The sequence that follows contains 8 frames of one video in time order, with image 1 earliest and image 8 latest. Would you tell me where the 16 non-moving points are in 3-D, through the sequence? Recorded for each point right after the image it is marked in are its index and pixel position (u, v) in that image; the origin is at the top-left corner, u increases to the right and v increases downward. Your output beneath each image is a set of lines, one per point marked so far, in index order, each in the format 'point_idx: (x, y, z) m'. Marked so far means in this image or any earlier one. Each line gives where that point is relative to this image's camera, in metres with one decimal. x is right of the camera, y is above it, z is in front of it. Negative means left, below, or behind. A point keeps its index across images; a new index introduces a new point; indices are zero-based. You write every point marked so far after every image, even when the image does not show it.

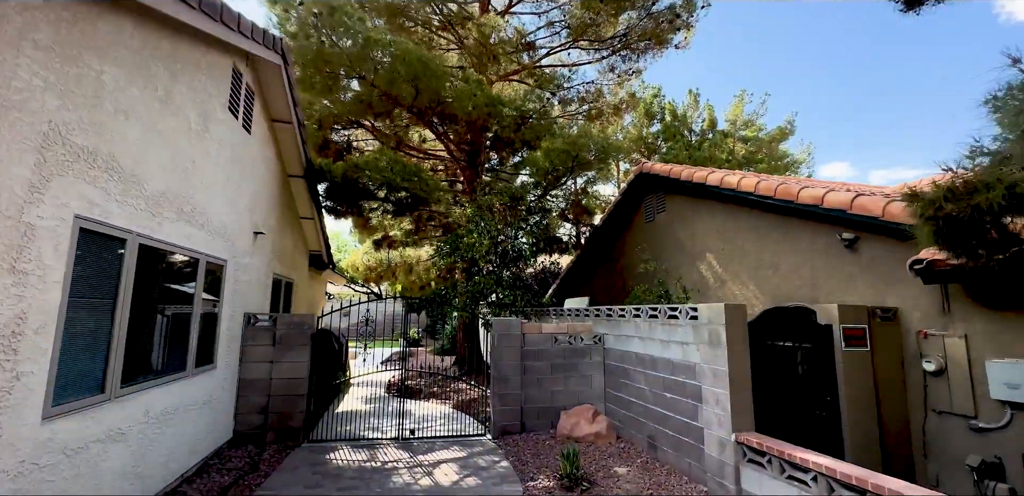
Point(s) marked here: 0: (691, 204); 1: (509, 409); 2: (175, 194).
0: (+3.4, +0.8, +8.5) m
1: (0.0, -2.2, +6.2) m
2: (-2.9, +0.5, +3.9) m
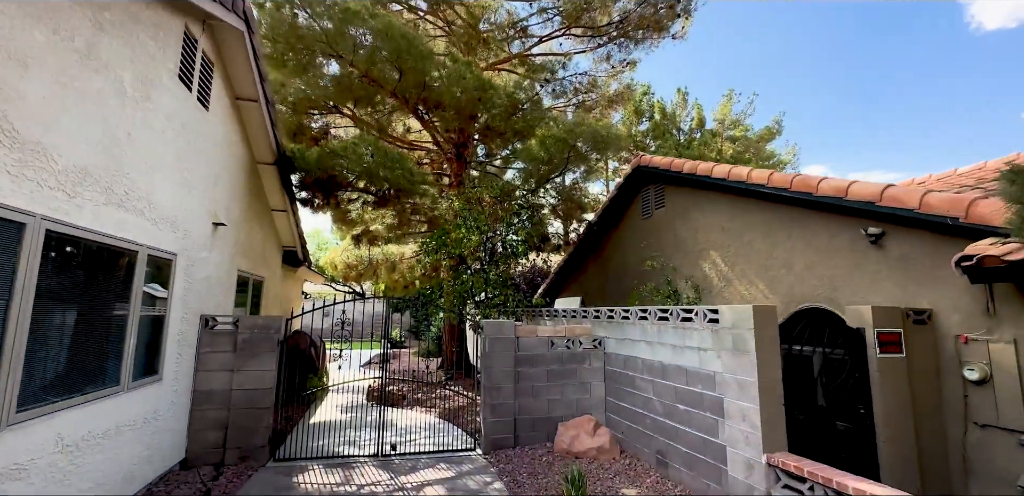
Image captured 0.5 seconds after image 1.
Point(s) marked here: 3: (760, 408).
0: (+3.2, +0.9, +8.0) m
1: (-0.1, -2.2, +5.7) m
2: (-2.9, +0.5, +3.2) m
3: (+1.9, -1.3, +3.5) m
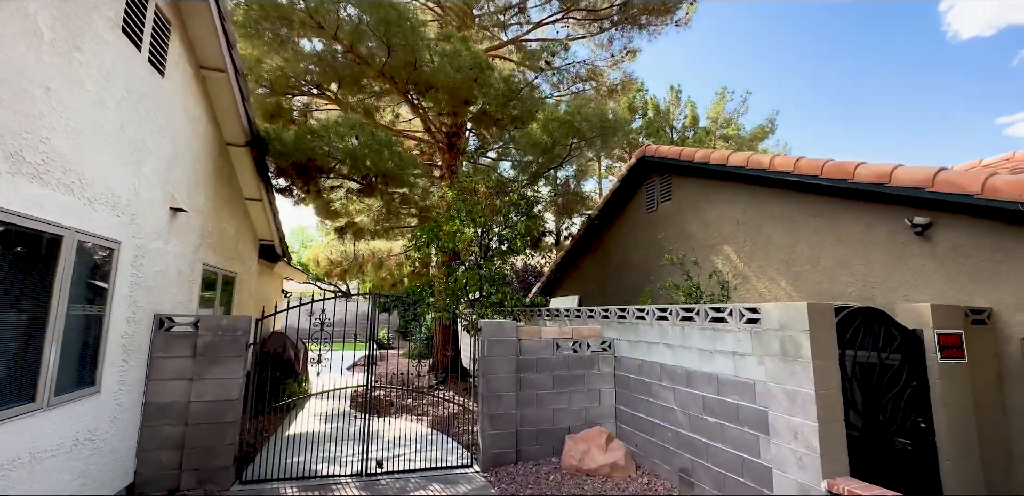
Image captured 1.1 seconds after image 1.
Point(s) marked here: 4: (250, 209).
0: (+3.2, +1.0, +7.5) m
1: (-0.1, -2.1, +5.0) m
2: (-2.8, +0.6, +2.5) m
3: (+2.0, -1.2, +3.0) m
4: (-4.1, +0.6, +7.1) m
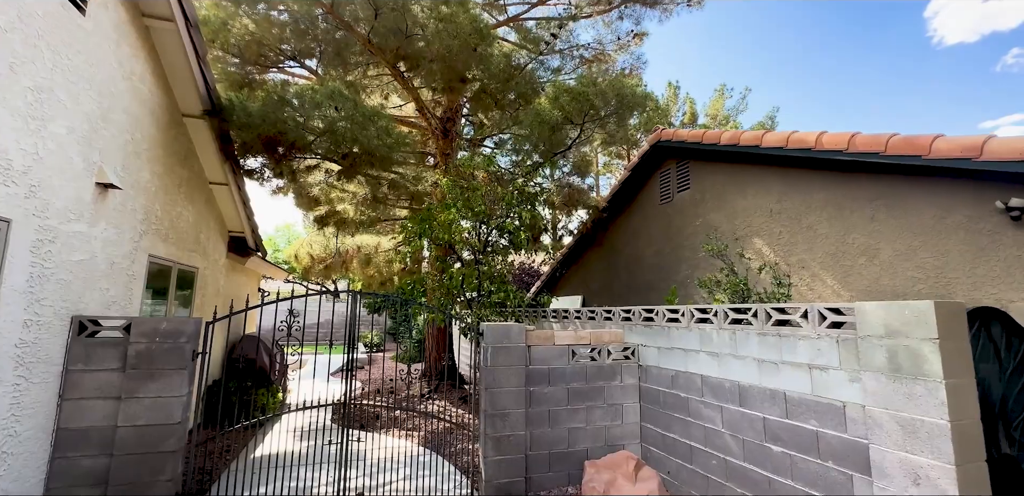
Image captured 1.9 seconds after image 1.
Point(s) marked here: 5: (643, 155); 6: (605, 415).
0: (+3.2, +1.1, +6.7) m
1: (0.0, -2.0, +4.2) m
2: (-2.7, +0.8, +1.7) m
3: (+2.1, -1.1, +2.2) m
4: (-4.1, +0.7, +6.2) m
5: (+2.4, +1.7, +8.1) m
6: (+0.9, -1.7, +4.5) m
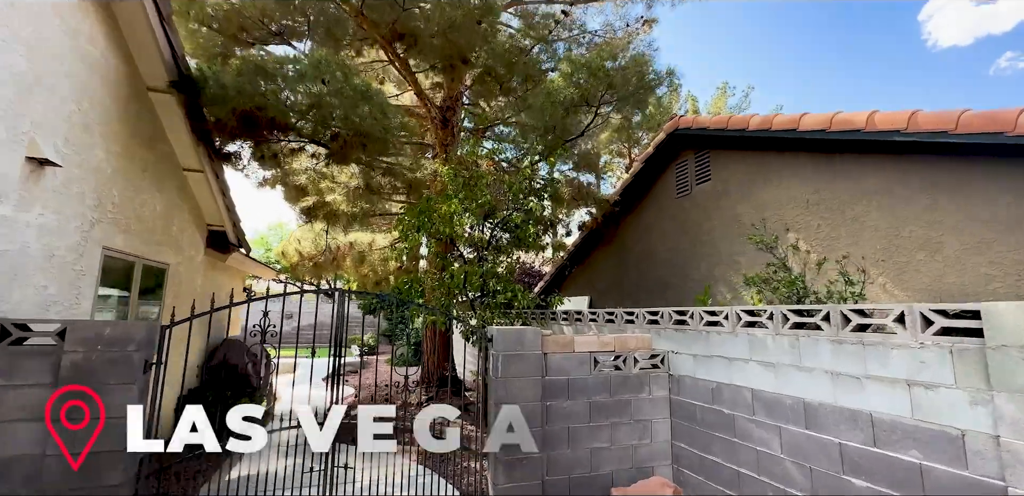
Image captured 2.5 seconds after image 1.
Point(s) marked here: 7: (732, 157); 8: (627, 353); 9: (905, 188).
0: (+3.3, +1.1, +6.1) m
1: (+0.1, -1.9, +3.6) m
2: (-2.6, +0.9, +1.0) m
3: (+2.3, -1.0, +1.6) m
4: (-4.0, +0.8, +5.5) m
5: (+2.5, +1.7, +7.5) m
6: (+1.0, -1.6, +3.9) m
7: (+3.2, +1.3, +6.6) m
8: (+1.0, -0.9, +4.1) m
9: (+3.9, +0.6, +4.5) m
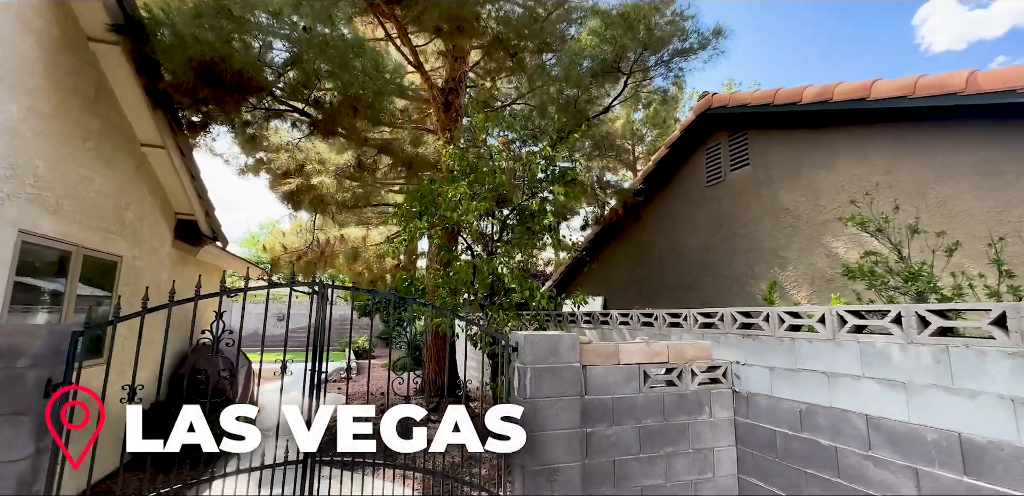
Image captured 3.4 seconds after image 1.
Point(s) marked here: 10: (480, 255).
0: (+3.5, +1.2, +5.3) m
1: (+0.3, -1.8, +2.8) m
2: (-2.3, +1.0, +0.2) m
3: (+2.5, -0.9, +0.8) m
4: (-3.8, +0.9, +4.7) m
5: (+2.6, +1.8, +6.7) m
6: (+1.2, -1.5, +3.1) m
7: (+3.4, +1.4, +5.8) m
8: (+1.2, -0.8, +3.2) m
9: (+4.1, +0.7, +3.7) m
10: (-0.4, -0.1, +5.5) m
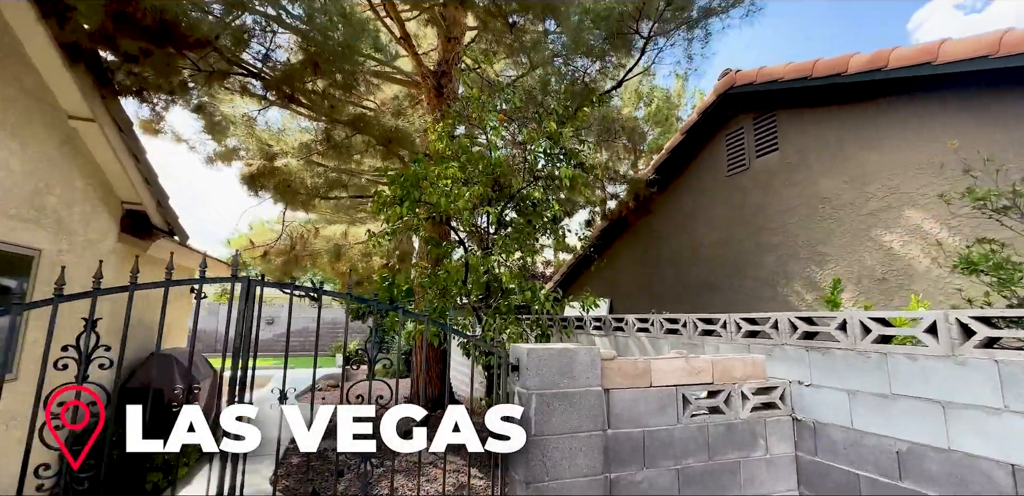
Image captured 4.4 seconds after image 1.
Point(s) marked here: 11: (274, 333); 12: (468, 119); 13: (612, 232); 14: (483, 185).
0: (+3.5, +1.3, +4.6) m
1: (+0.3, -1.7, +2.0) m
2: (-2.3, +1.1, -0.5) m
3: (+2.5, -0.8, +0.1) m
4: (-3.8, +1.0, +4.0) m
5: (+2.6, +1.9, +6.0) m
6: (+1.2, -1.4, +2.4) m
7: (+3.4, +1.5, +5.1) m
8: (+1.2, -0.8, +2.5) m
9: (+4.1, +0.8, +3.0) m
10: (-0.4, 0.0, +4.8) m
11: (-7.8, -2.8, +14.8) m
12: (-0.5, +1.4, +4.9) m
13: (+1.9, +0.3, +8.2) m
14: (-0.3, +0.7, +4.6) m
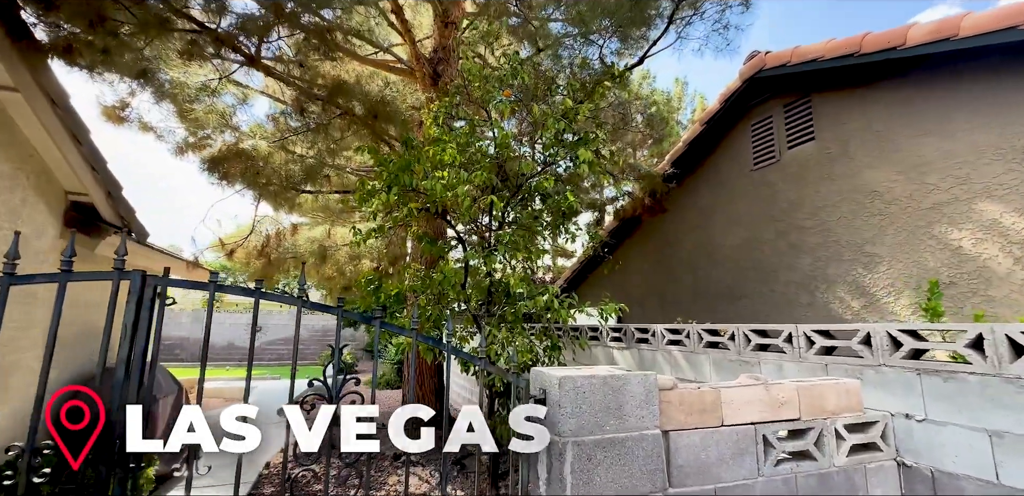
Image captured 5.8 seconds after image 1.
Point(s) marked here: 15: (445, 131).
0: (+3.6, +1.3, +4.0) m
1: (+0.4, -1.7, +1.4) m
2: (-2.2, +1.2, -1.2) m
3: (+2.6, -0.7, -0.6) m
4: (-3.7, +1.0, +3.3) m
5: (+2.7, +1.8, +5.5) m
6: (+1.3, -1.4, +1.7) m
7: (+3.4, +1.5, +4.5) m
8: (+1.3, -0.7, +1.9) m
9: (+4.2, +0.8, +2.4) m
10: (-0.3, 0.0, +4.2) m
11: (-7.9, -2.9, +14.1) m
12: (-0.5, +1.4, +4.3) m
13: (+1.9, +0.2, +7.6) m
14: (-0.2, +0.7, +4.0) m
15: (-0.6, +1.1, +4.1) m
